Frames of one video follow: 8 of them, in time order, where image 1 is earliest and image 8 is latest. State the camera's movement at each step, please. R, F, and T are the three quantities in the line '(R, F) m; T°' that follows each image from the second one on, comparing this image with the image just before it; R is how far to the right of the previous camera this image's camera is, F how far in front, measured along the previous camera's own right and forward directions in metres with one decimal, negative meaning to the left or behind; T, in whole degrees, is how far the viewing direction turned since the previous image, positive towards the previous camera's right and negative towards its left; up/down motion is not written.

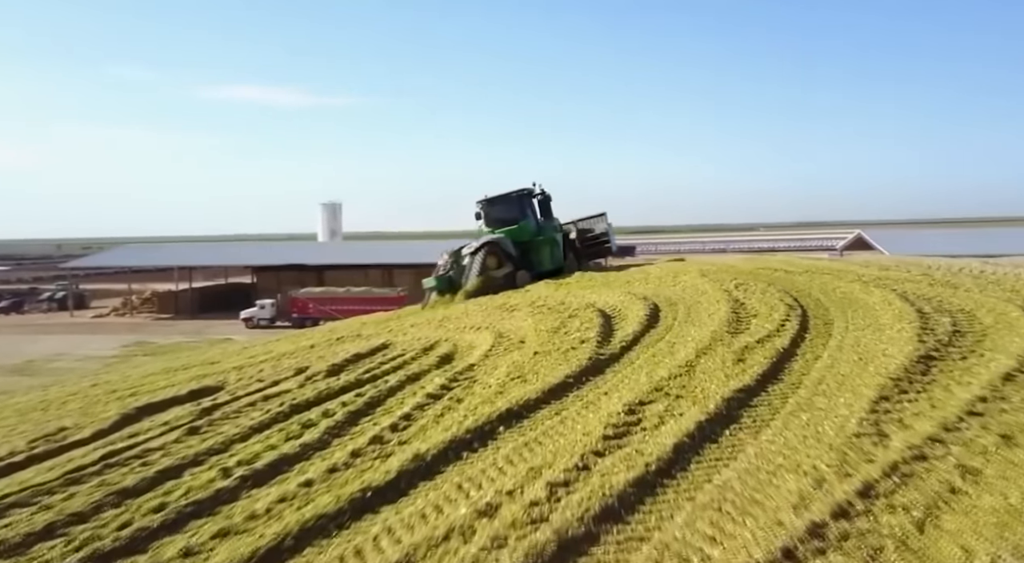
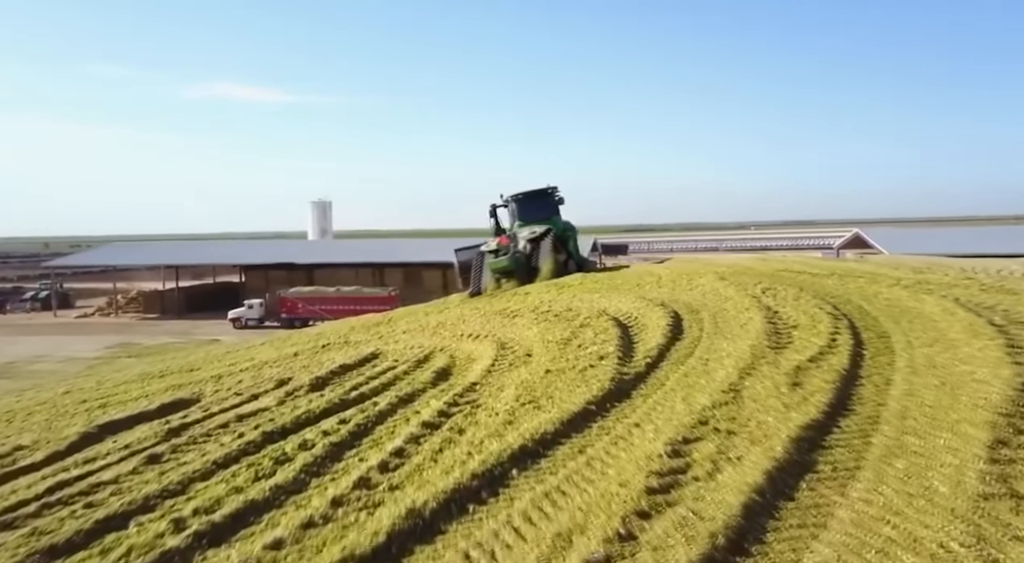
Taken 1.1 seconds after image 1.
(-0.1, +1.1) m; +1°
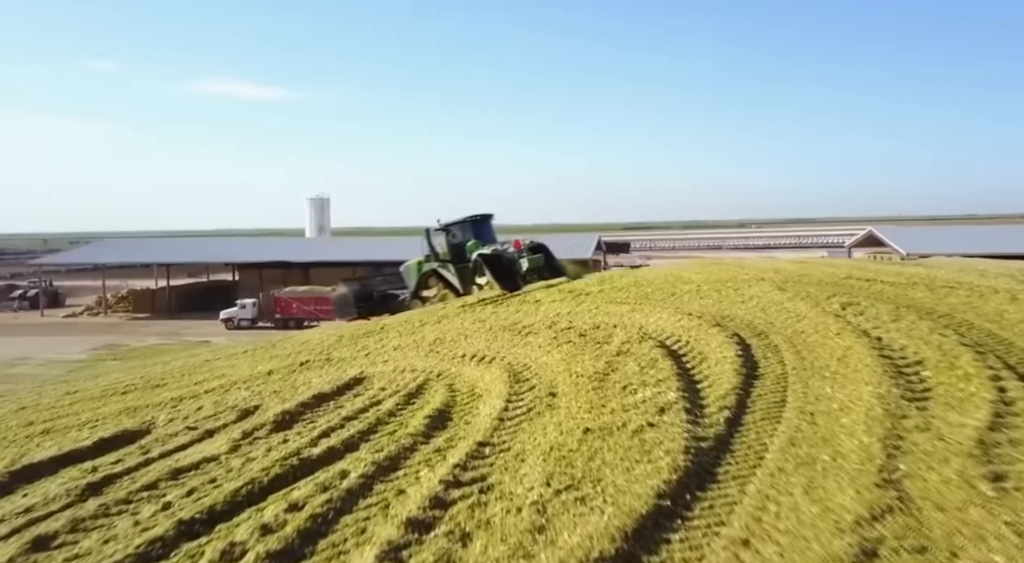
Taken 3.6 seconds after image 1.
(-0.2, +2.2) m; 0°
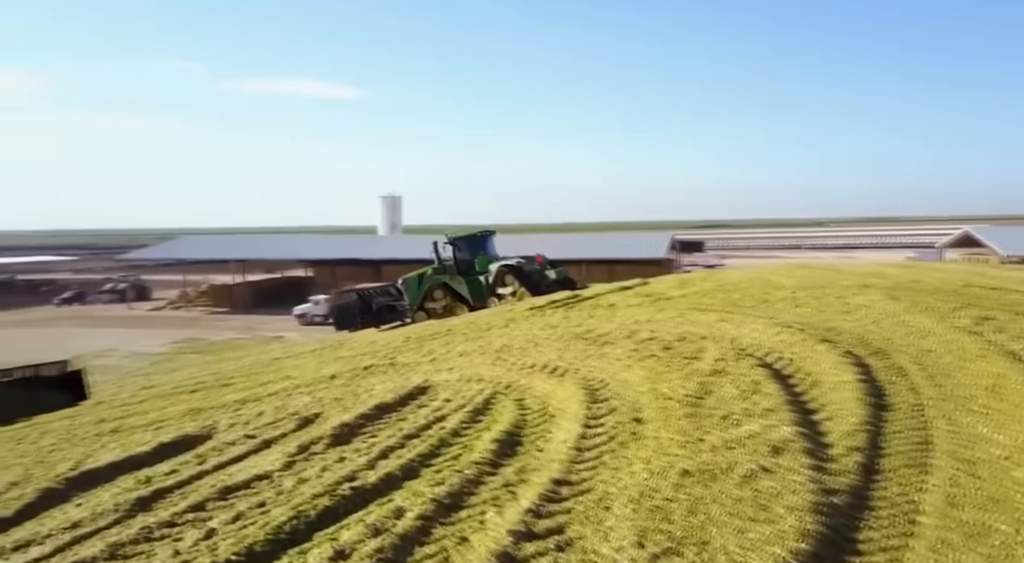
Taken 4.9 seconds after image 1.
(-0.1, +0.8) m; -5°
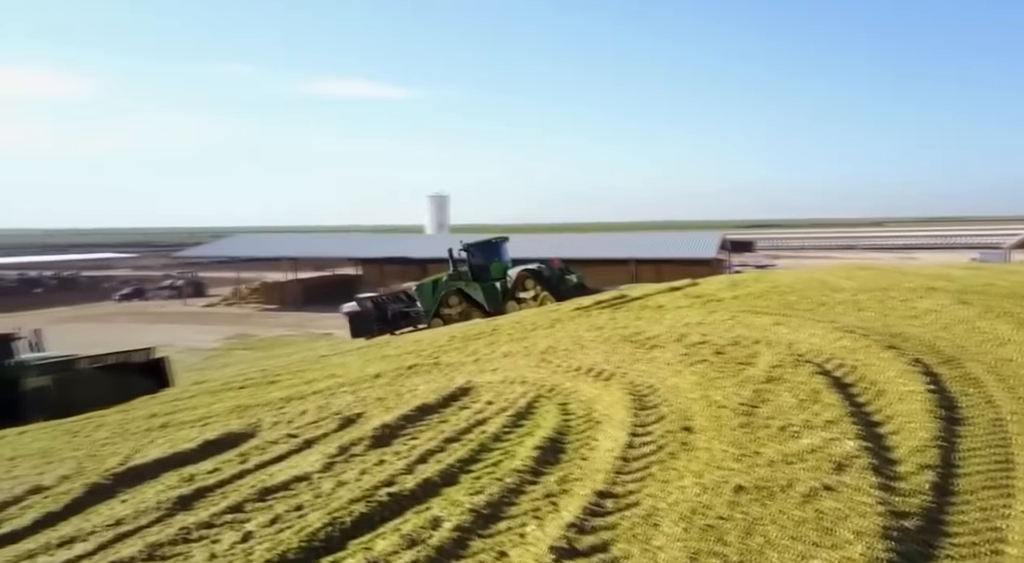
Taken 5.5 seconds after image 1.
(0.0, +0.2) m; -3°
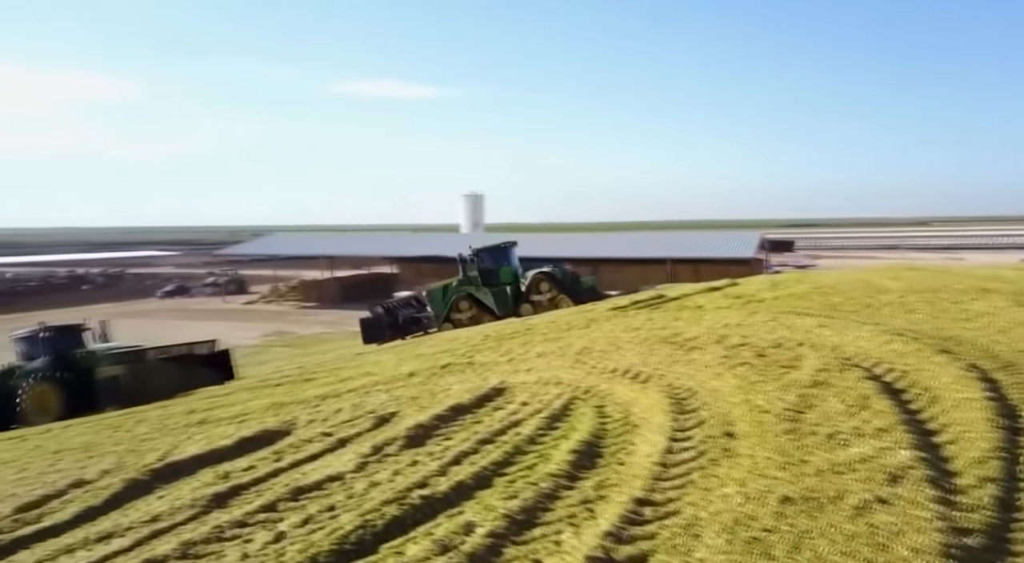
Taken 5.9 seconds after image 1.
(0.0, +0.1) m; -2°
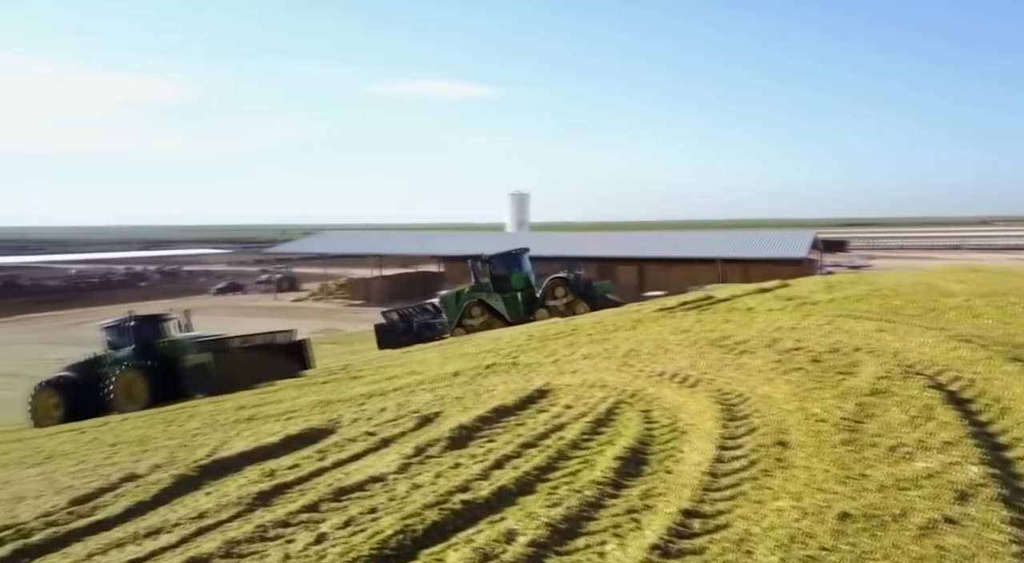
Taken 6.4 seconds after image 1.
(0.0, +0.1) m; -3°
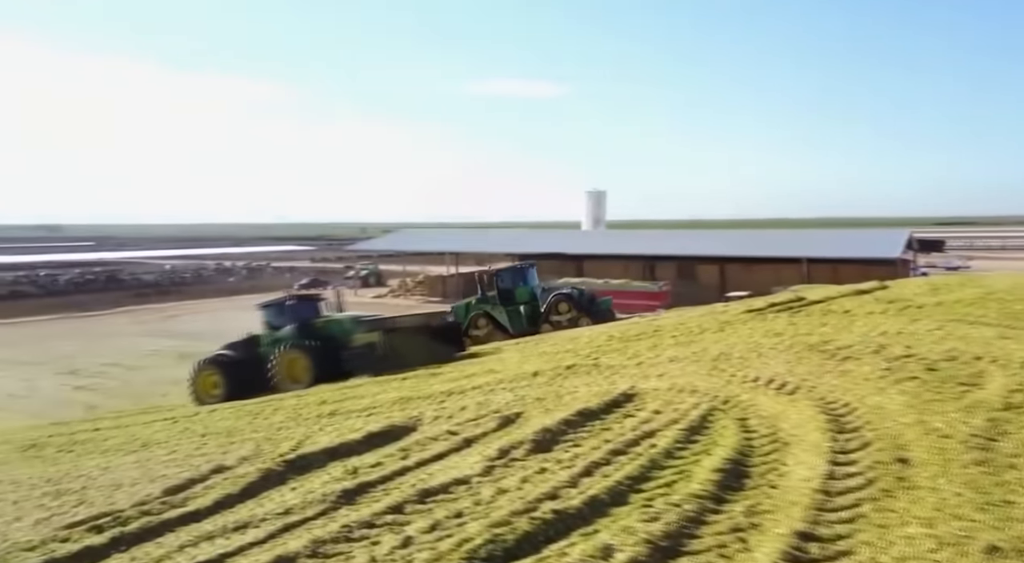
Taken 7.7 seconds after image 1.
(-0.1, +0.2) m; -5°
